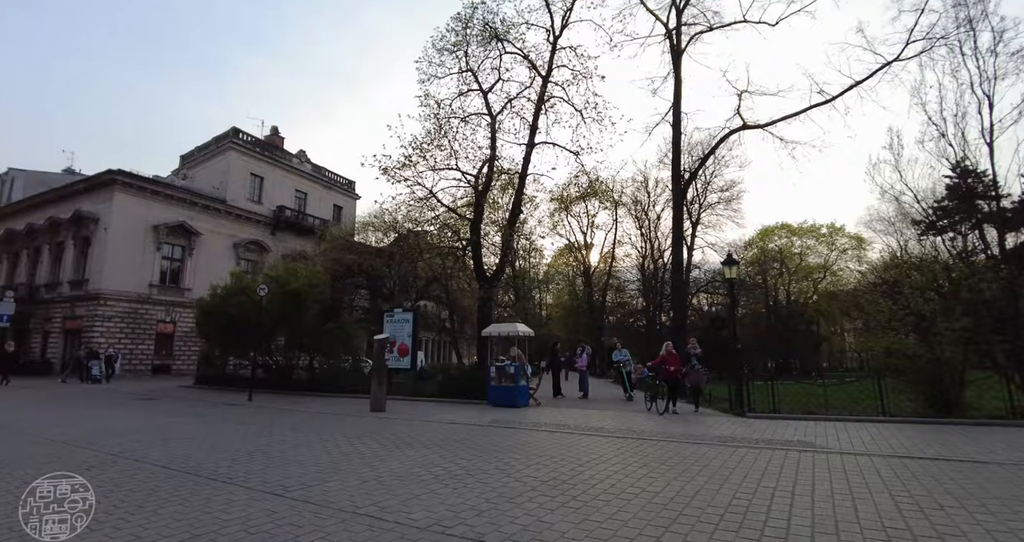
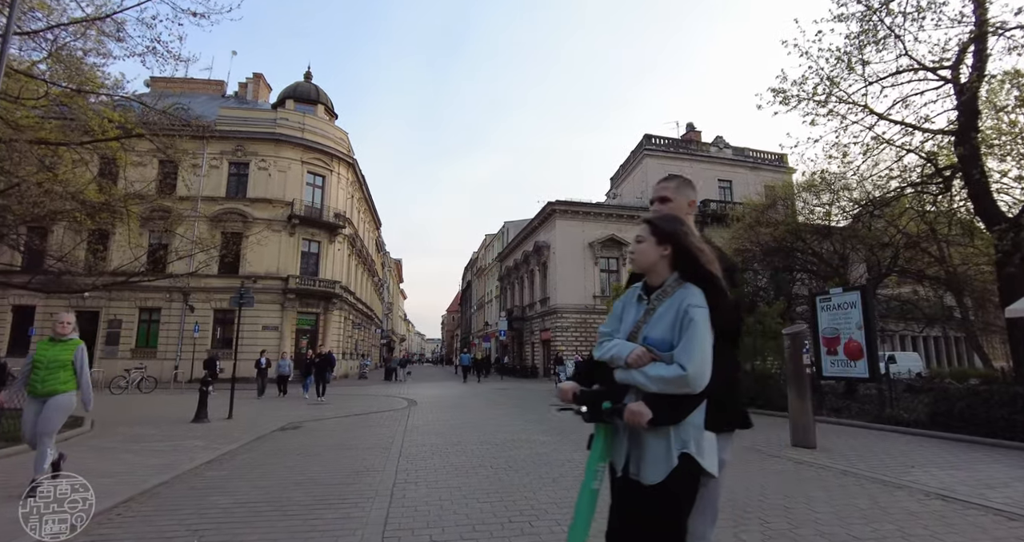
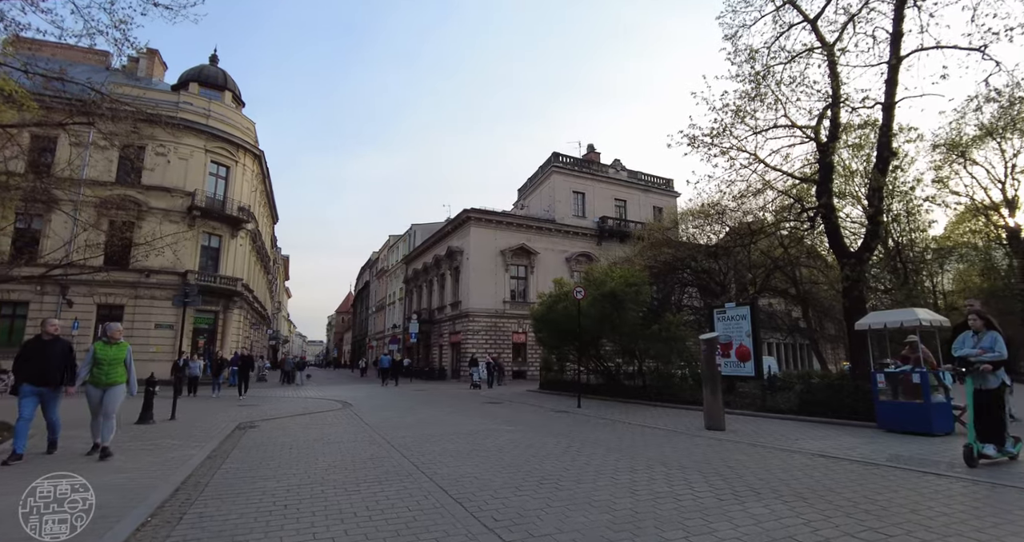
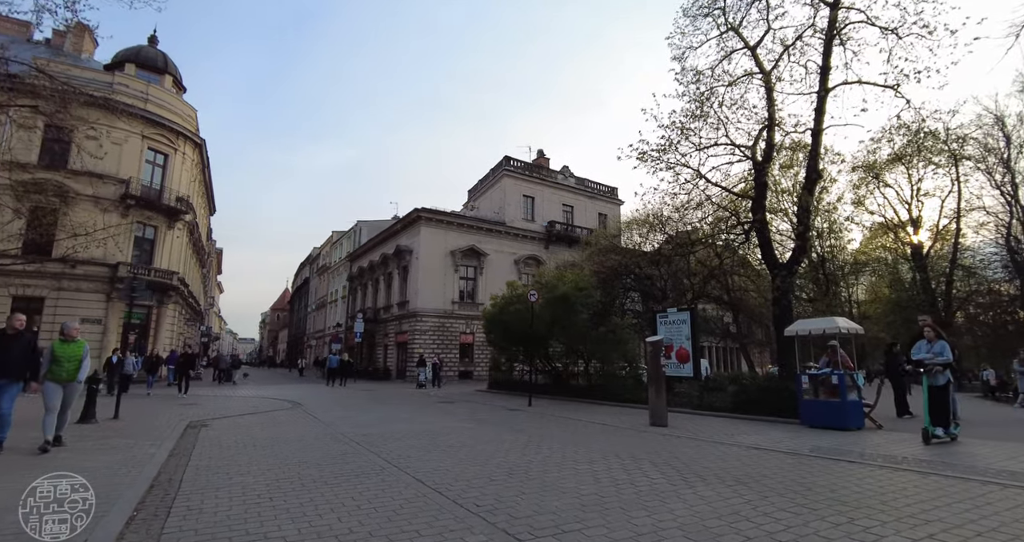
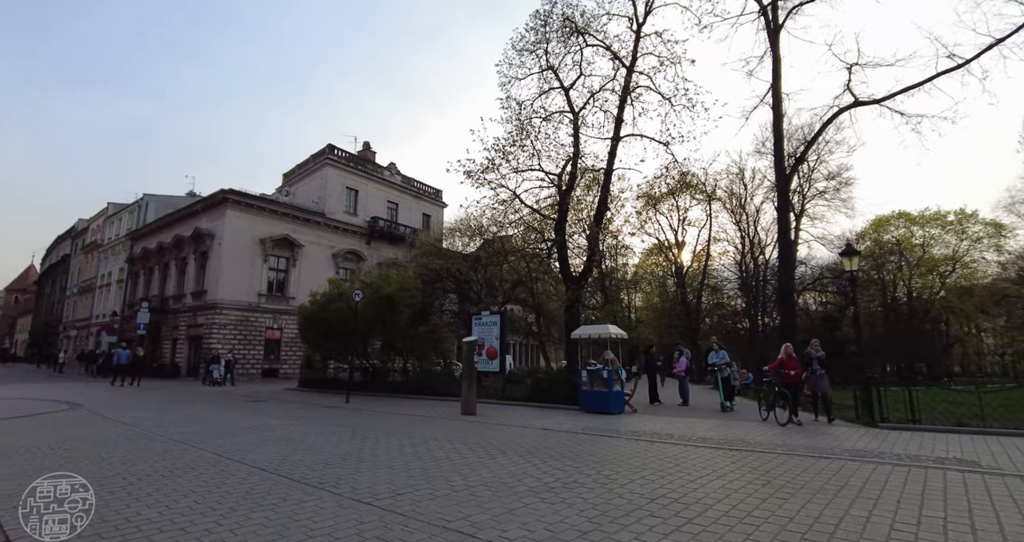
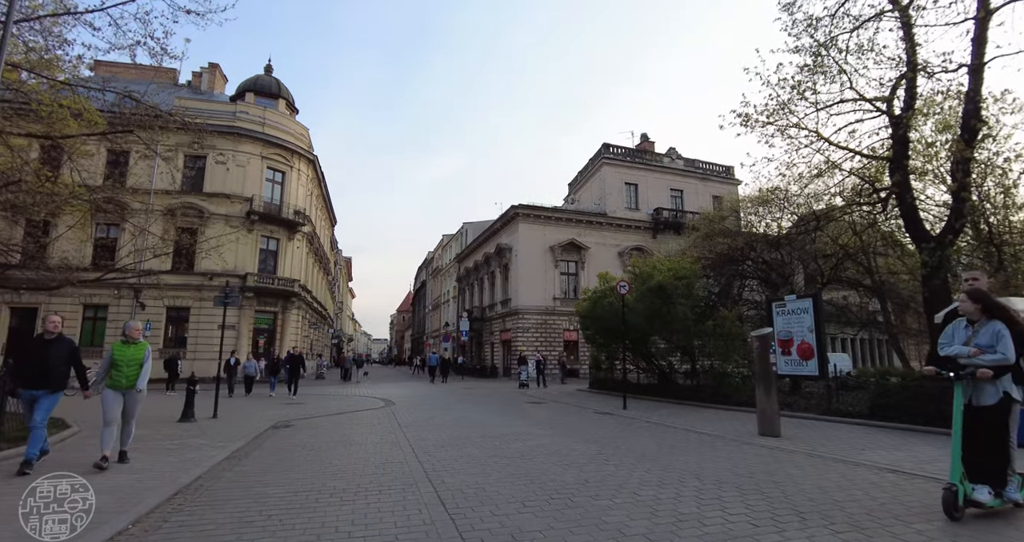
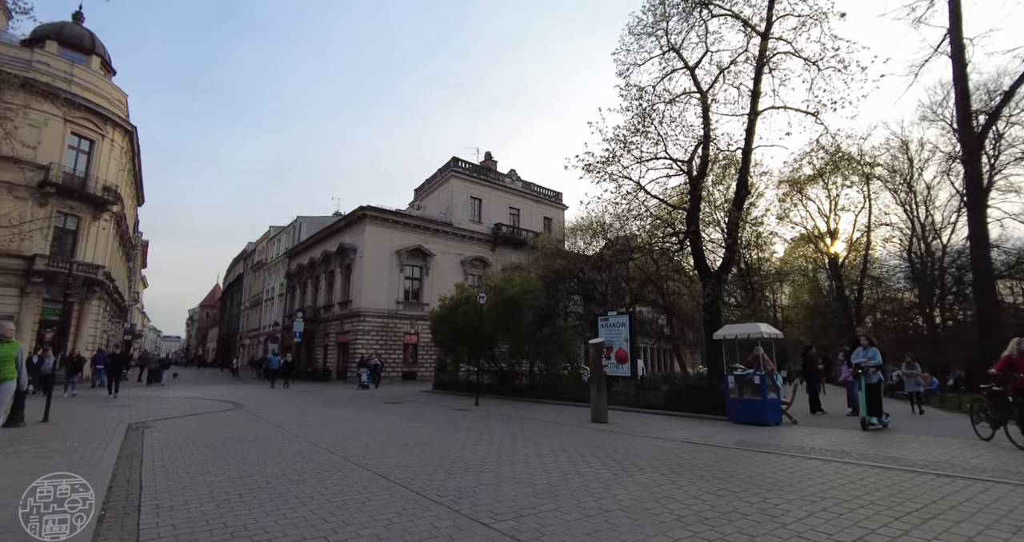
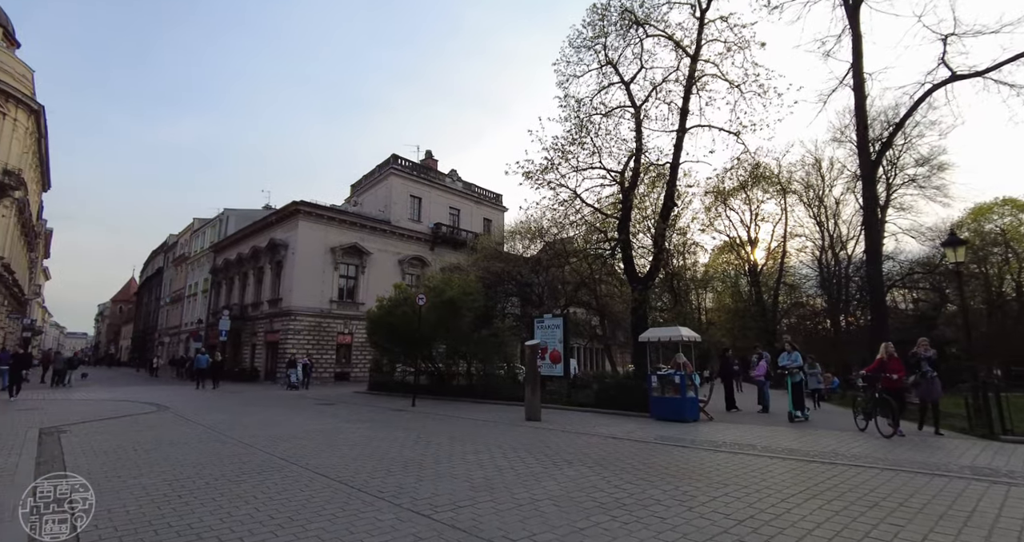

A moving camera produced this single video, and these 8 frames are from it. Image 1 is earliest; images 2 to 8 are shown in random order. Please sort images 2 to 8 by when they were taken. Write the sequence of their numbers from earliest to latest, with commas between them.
5, 8, 7, 4, 3, 6, 2
